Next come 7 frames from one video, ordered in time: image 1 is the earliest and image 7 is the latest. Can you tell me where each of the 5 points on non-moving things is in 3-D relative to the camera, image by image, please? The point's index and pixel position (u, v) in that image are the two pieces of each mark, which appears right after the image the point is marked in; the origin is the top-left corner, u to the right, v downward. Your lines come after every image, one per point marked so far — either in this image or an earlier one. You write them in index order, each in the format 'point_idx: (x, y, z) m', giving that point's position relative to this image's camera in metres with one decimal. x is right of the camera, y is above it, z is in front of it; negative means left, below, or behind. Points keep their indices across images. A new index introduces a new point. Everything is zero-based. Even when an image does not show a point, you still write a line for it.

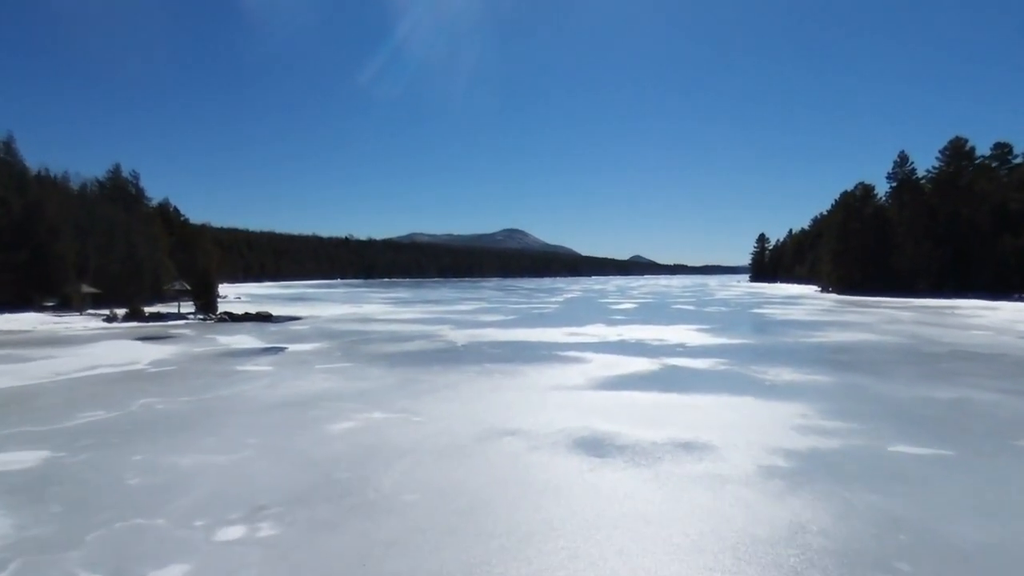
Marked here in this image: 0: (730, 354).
0: (+5.5, -1.7, +16.4) m
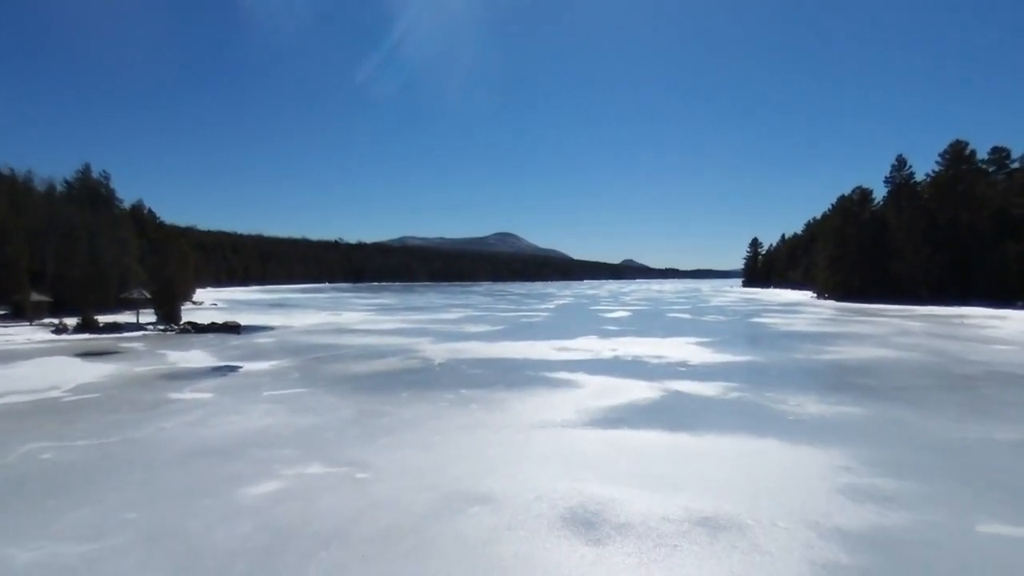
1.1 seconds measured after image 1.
0: (+5.1, -2.0, +14.6) m
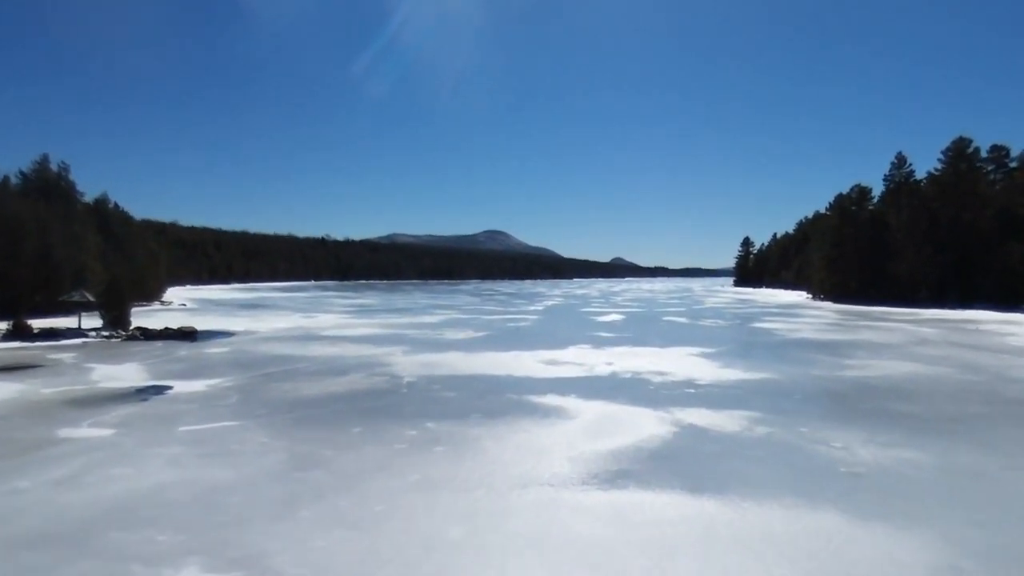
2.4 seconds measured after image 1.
0: (+4.7, -2.2, +12.4) m
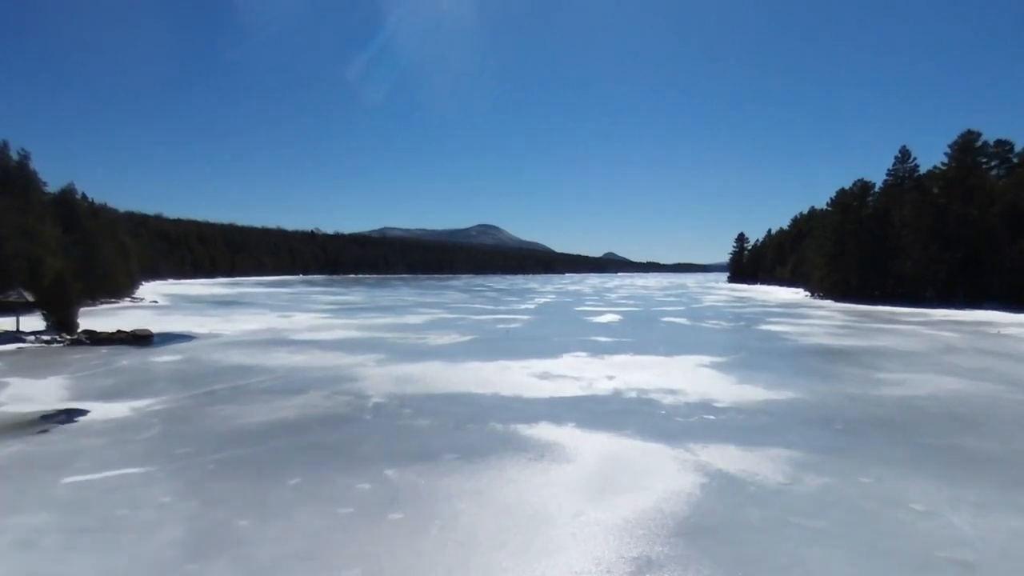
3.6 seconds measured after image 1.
0: (+4.5, -2.3, +10.2) m
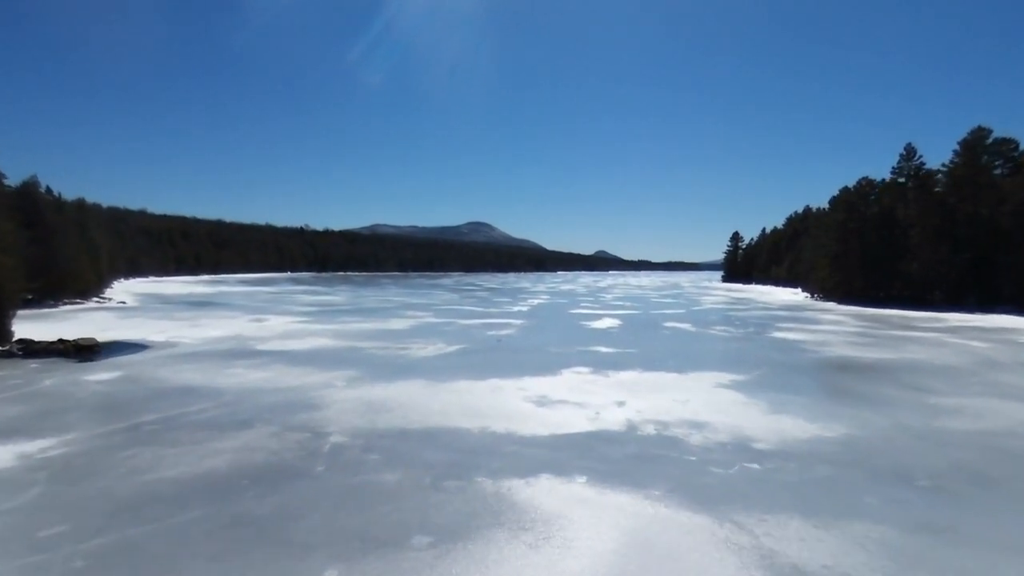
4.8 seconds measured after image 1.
0: (+4.4, -2.5, +7.9) m
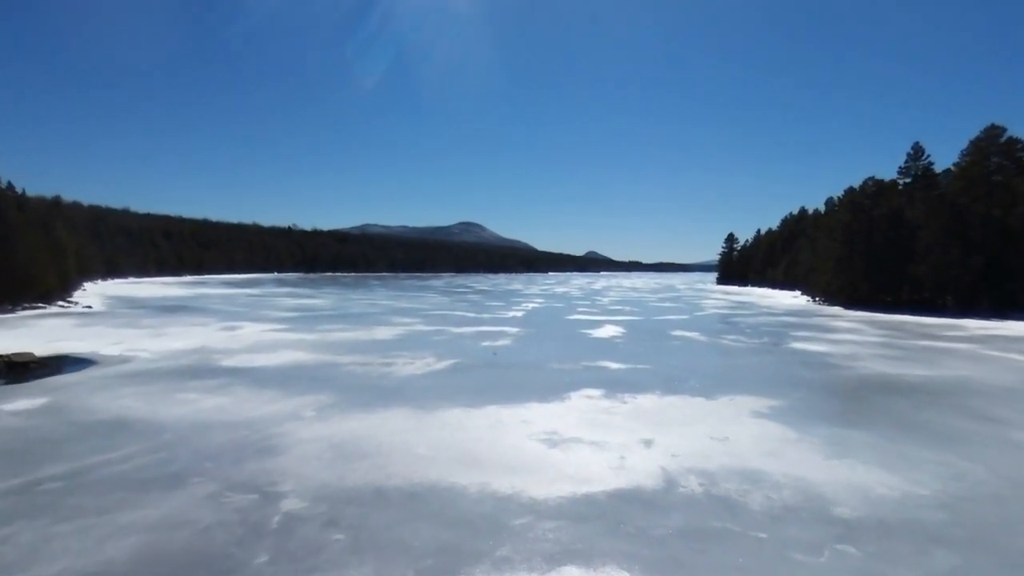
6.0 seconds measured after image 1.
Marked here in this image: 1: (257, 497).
0: (+4.6, -2.8, +5.6) m
1: (-3.1, -2.6, +8.1) m
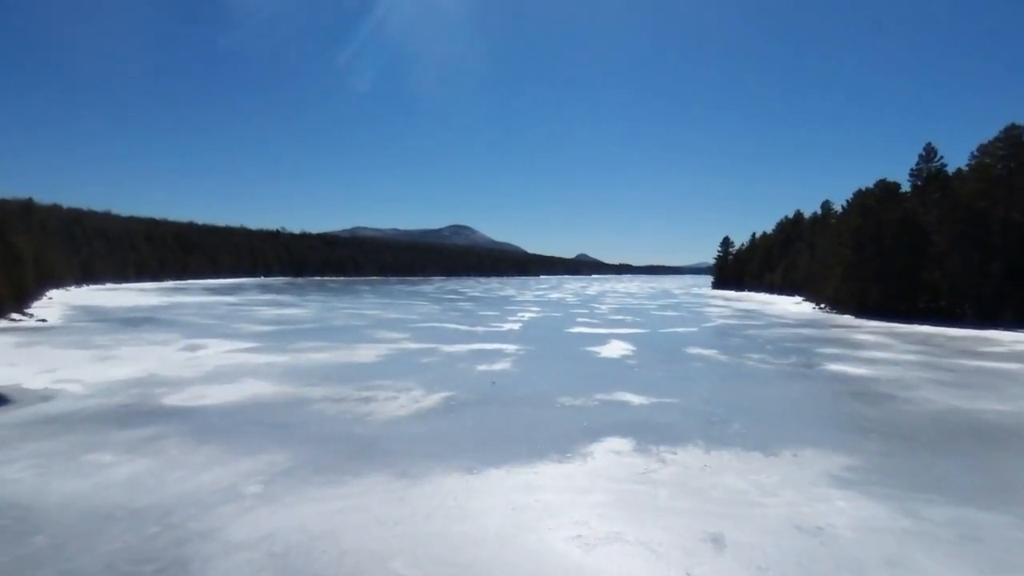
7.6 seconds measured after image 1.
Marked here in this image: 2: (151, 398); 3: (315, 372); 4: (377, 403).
0: (+4.8, -3.2, +2.6) m
1: (-2.9, -3.0, +4.9) m
2: (-8.7, -2.6, +15.9) m
3: (-6.1, -2.6, +20.0) m
4: (-3.2, -2.8, +15.8) m
